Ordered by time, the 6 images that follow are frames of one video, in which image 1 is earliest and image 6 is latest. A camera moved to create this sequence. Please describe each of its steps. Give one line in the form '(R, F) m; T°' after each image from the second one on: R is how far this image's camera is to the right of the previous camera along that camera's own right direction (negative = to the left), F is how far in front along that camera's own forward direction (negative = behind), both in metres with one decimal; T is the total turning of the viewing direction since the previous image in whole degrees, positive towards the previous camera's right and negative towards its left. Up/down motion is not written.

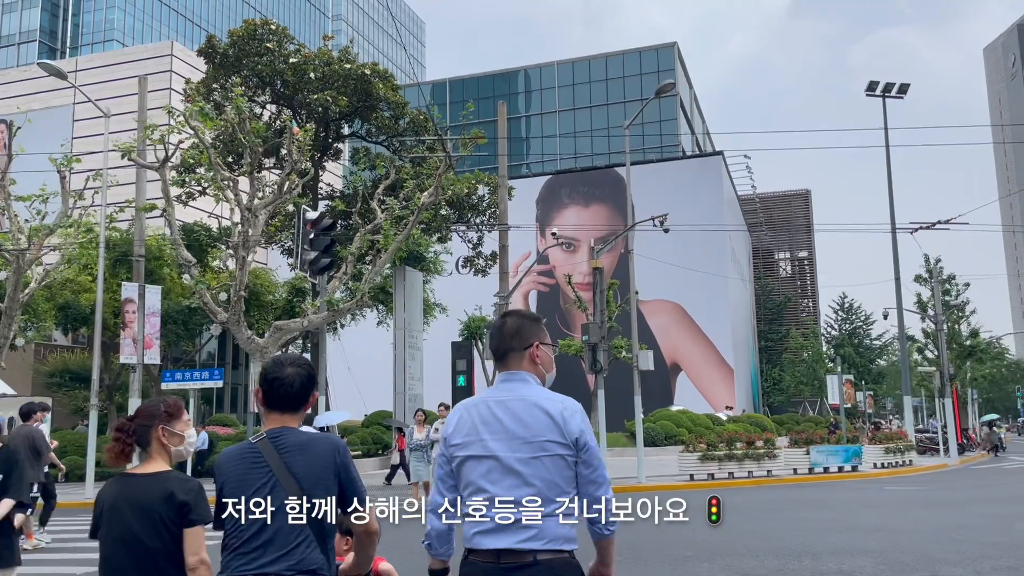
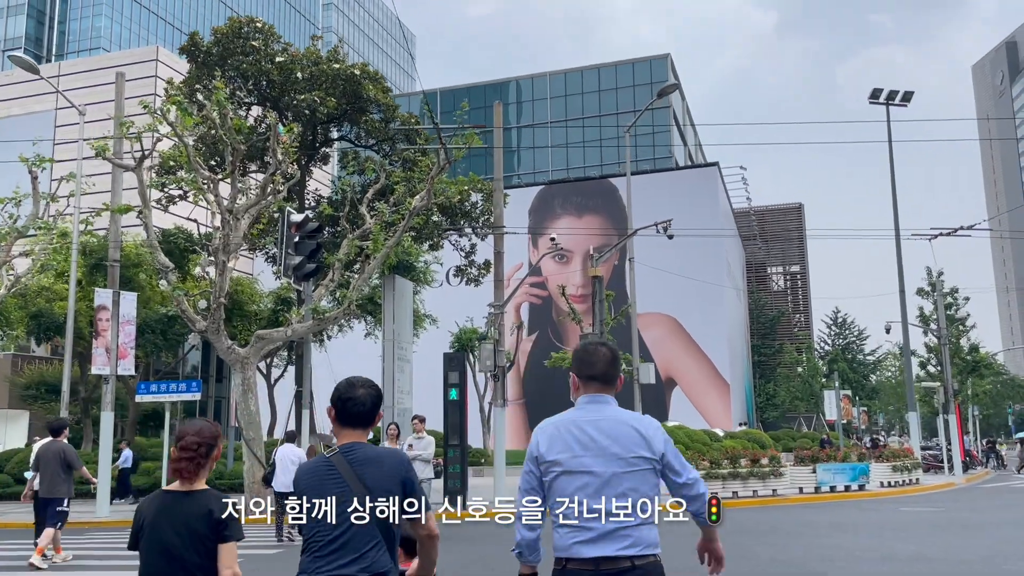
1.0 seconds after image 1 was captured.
(-0.2, +1.1) m; +1°
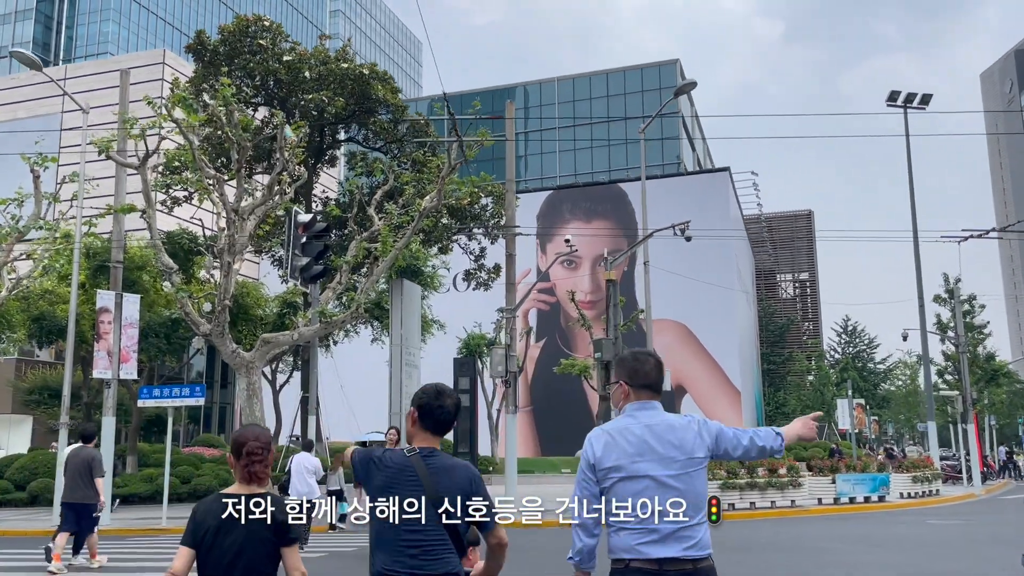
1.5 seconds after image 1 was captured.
(-0.2, +0.6) m; 0°
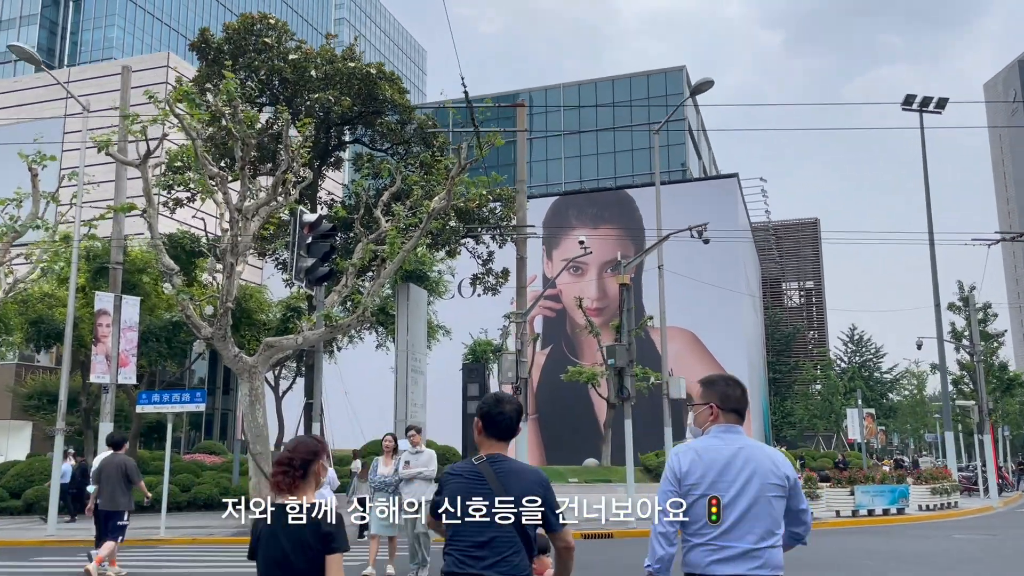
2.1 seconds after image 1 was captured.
(-0.2, +0.6) m; 0°
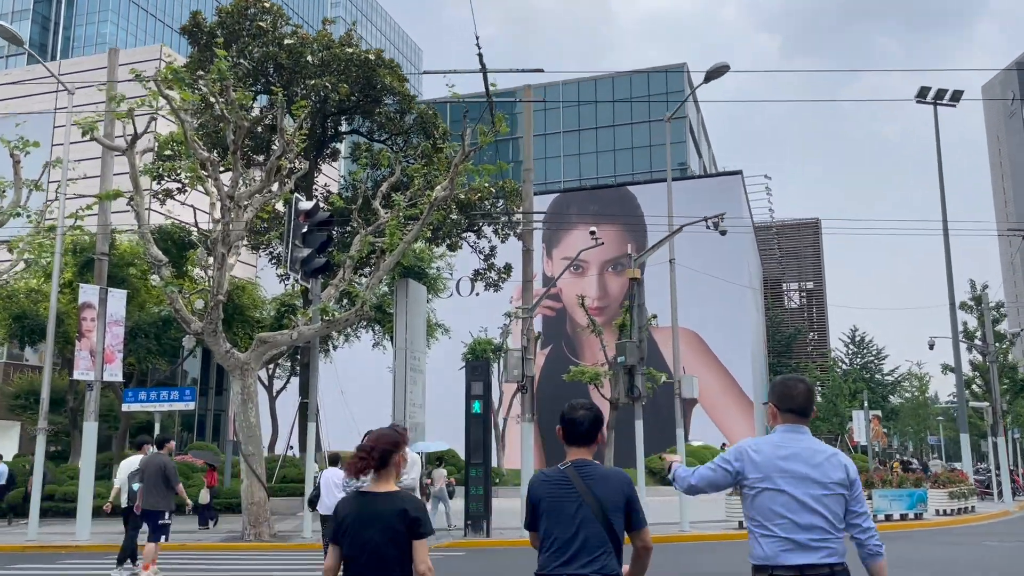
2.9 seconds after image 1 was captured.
(-0.2, +0.9) m; 0°
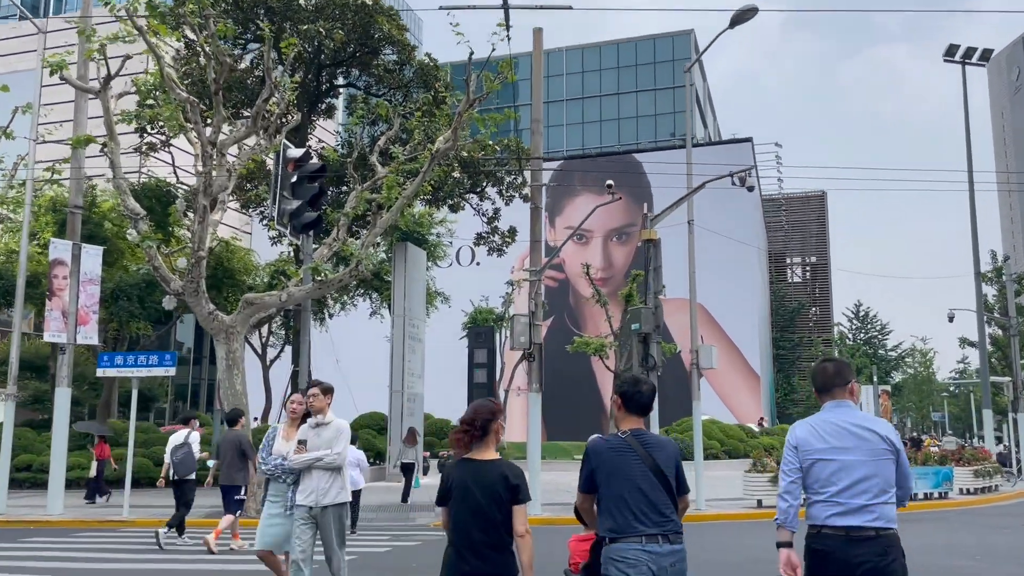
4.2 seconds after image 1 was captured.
(-0.2, +1.4) m; 0°
